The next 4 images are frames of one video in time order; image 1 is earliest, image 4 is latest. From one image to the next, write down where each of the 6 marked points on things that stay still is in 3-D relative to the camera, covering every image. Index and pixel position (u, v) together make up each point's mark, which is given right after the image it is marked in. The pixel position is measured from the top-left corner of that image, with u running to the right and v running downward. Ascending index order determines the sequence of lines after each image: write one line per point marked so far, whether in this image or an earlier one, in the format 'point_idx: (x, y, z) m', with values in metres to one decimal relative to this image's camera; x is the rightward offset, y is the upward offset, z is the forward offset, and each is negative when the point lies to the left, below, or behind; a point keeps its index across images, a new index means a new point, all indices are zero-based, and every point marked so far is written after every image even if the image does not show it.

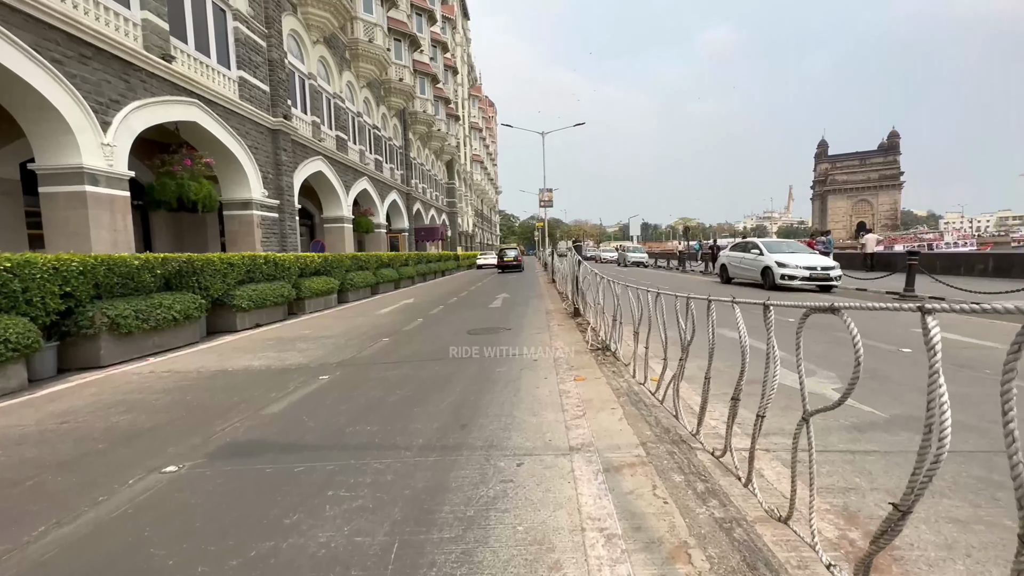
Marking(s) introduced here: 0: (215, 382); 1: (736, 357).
0: (-3.7, -1.2, +5.6) m
1: (+2.6, -0.8, +5.3) m
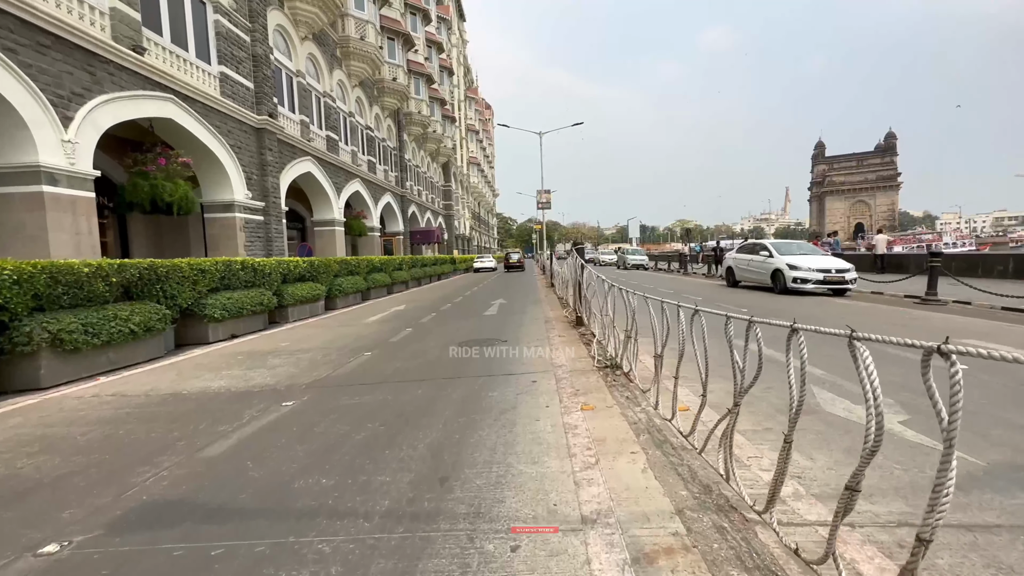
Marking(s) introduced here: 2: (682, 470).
0: (-3.7, -1.3, +4.8) m
1: (+2.6, -0.9, +4.5) m
2: (+1.0, -1.1, +2.8) m
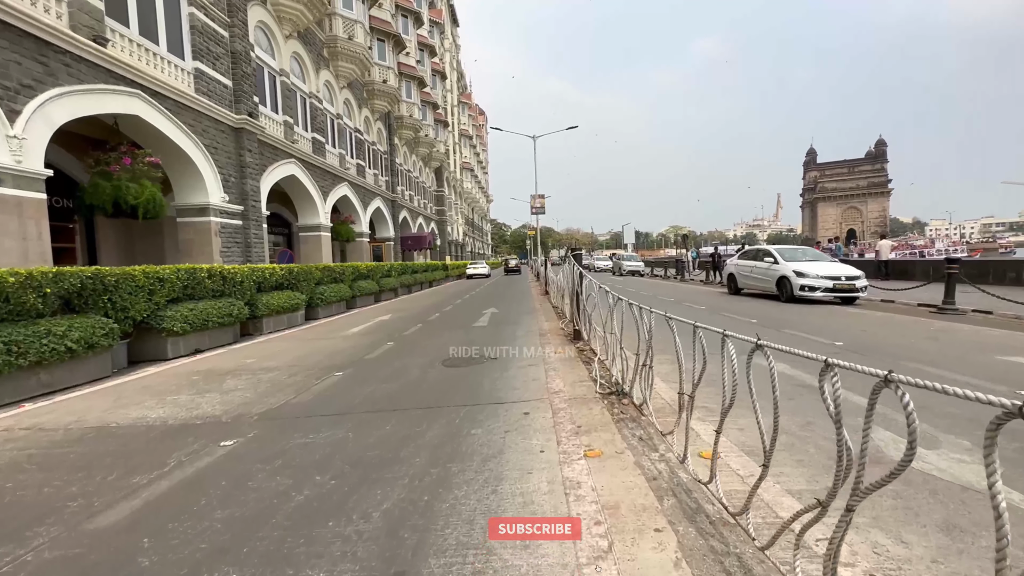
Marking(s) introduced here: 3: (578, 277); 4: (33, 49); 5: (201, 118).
0: (-3.8, -1.4, +3.9) m
1: (+2.5, -1.0, +3.7) m
2: (+1.0, -1.2, +2.0) m
3: (+1.1, +0.2, +7.3) m
4: (-9.5, +4.7, +9.0) m
5: (-9.4, +5.1, +13.7) m
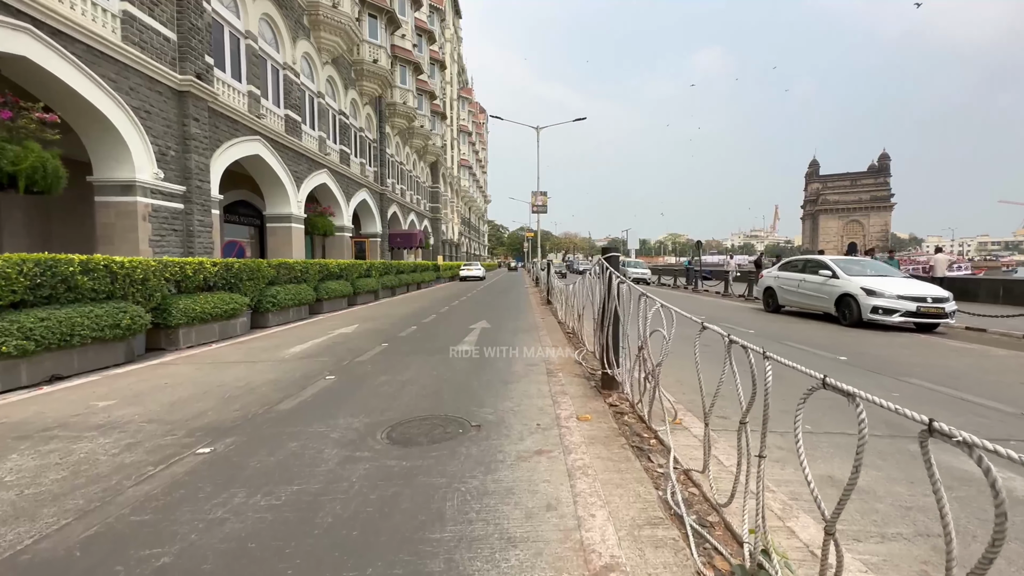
0: (-3.8, -1.5, +1.3) m
1: (+2.4, -1.3, +1.1) m
2: (+1.0, -1.4, -0.6) m
3: (+1.1, -0.1, +4.7) m
4: (-9.4, +4.9, +6.3) m
5: (-9.3, +5.2, +11.0) m
